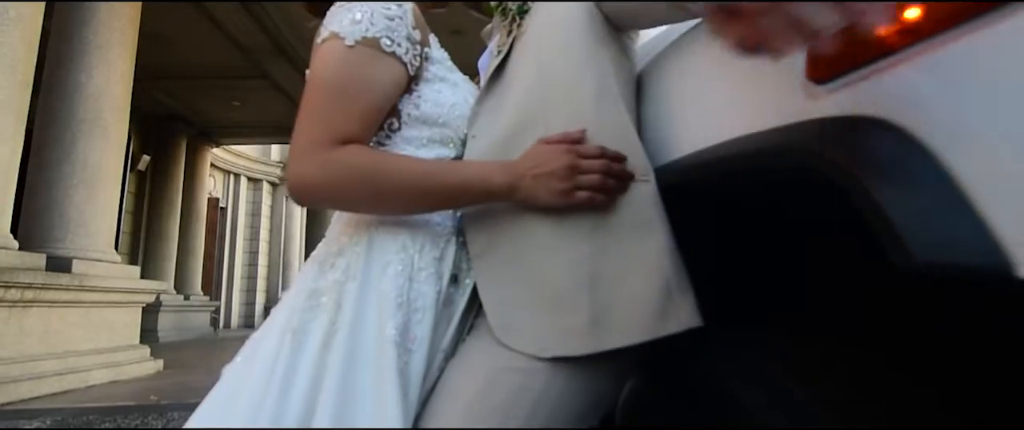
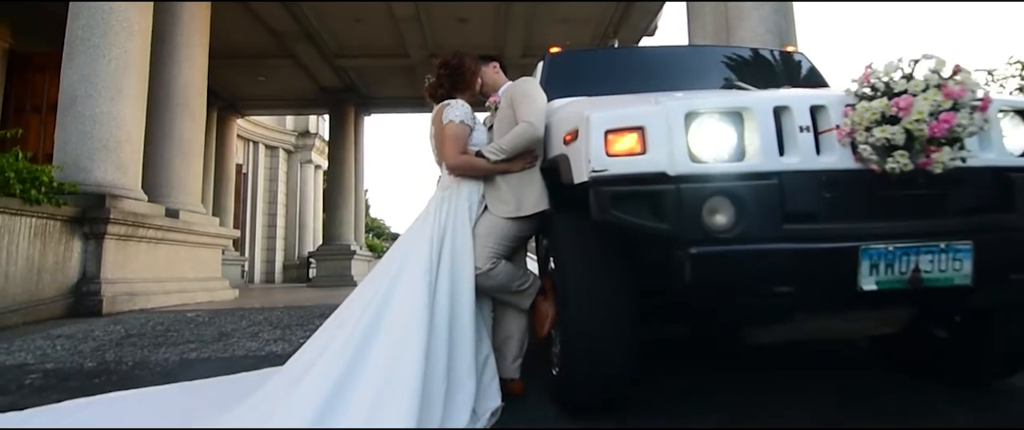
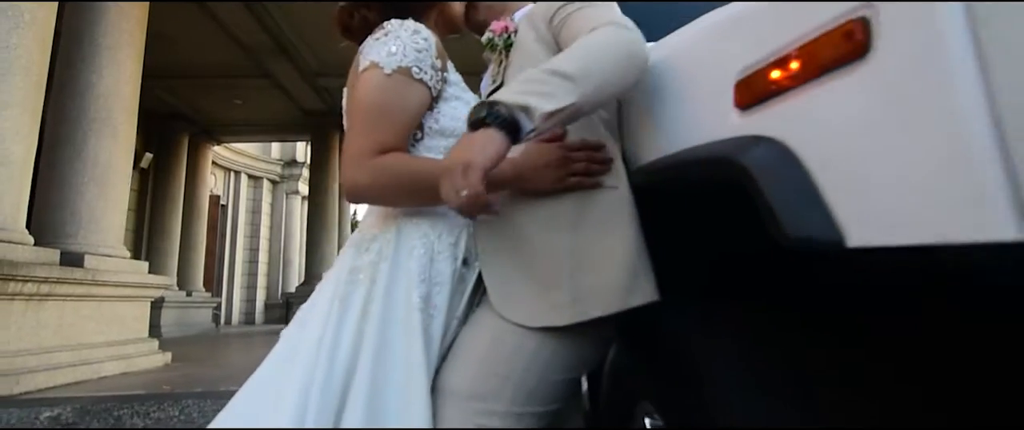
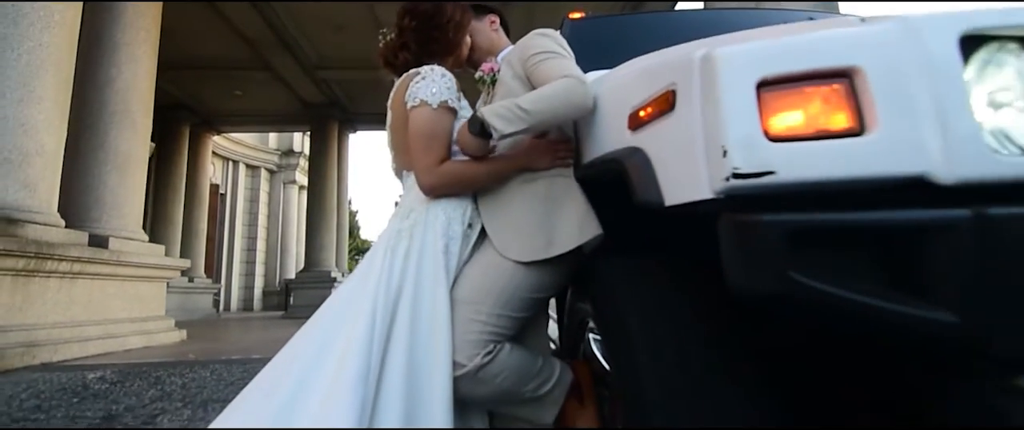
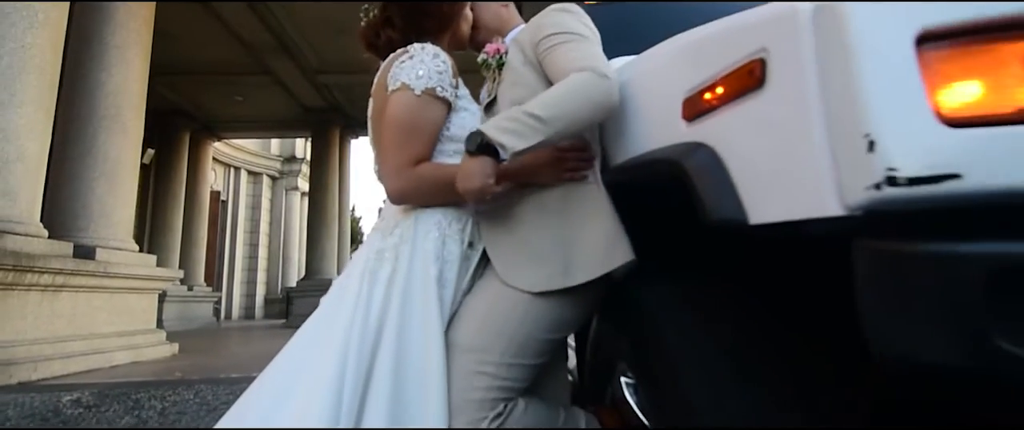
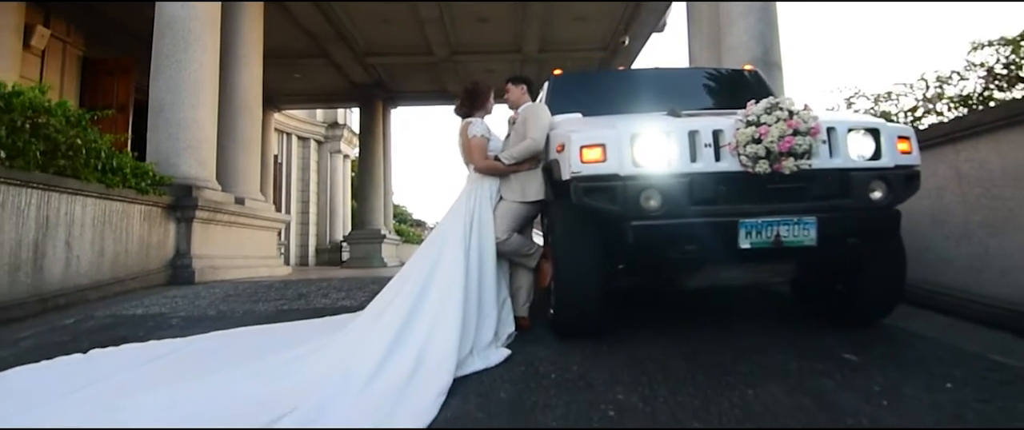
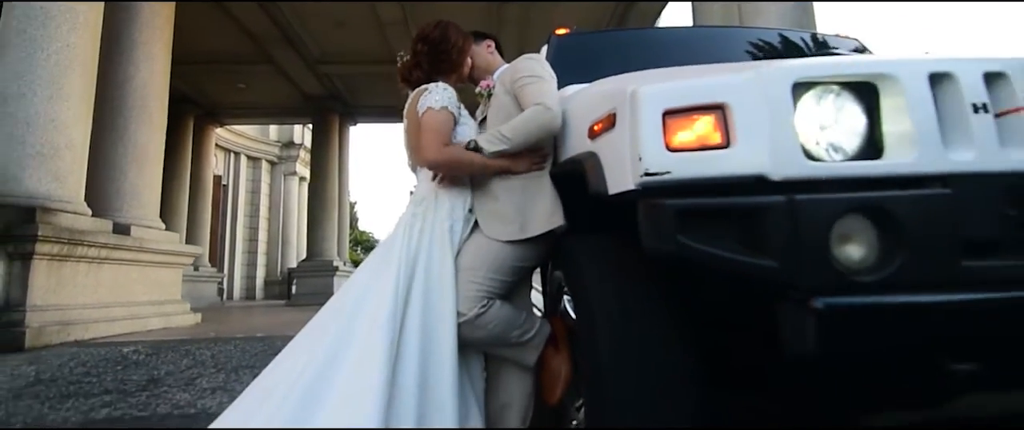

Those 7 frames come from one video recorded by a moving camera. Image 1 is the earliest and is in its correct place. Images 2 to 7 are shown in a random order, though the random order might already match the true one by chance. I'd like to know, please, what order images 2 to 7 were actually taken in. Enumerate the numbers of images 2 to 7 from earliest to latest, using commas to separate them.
3, 5, 4, 7, 2, 6
